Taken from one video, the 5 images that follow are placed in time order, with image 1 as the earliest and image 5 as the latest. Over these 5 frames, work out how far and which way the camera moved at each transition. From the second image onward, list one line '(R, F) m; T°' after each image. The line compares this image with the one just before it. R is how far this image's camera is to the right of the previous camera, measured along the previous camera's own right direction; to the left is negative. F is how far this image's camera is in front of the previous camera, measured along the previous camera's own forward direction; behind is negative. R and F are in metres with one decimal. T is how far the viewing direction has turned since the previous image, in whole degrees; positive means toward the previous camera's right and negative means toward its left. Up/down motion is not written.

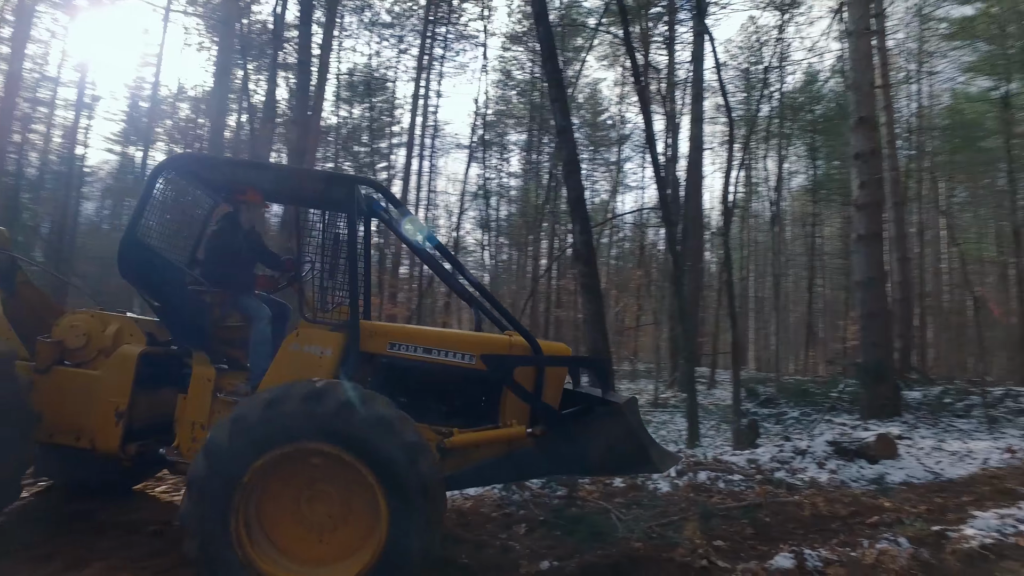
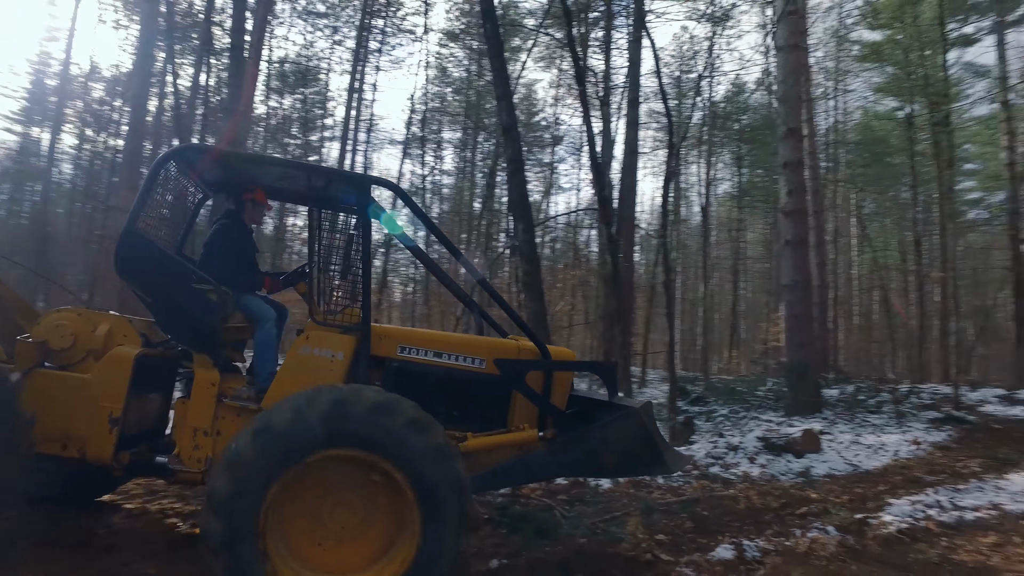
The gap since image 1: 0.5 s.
(-0.1, 0.0) m; +6°
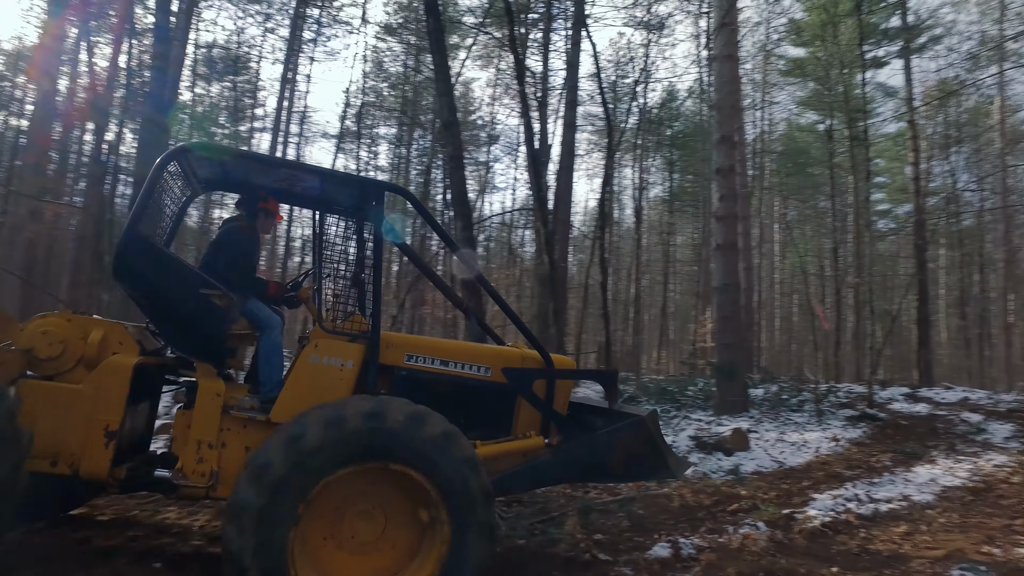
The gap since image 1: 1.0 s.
(-0.1, +0.1) m; +6°
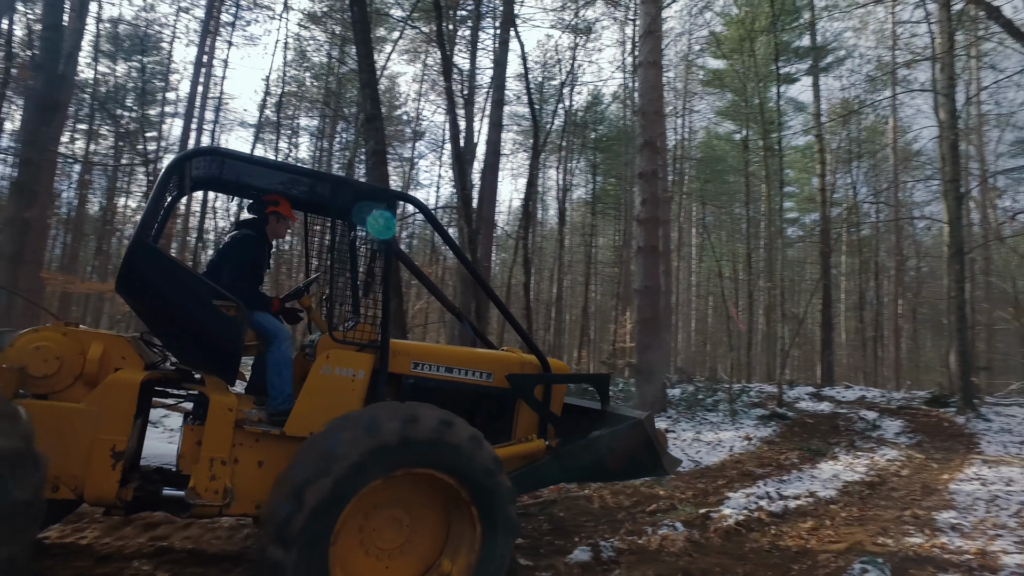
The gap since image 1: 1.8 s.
(0.0, +0.1) m; +7°
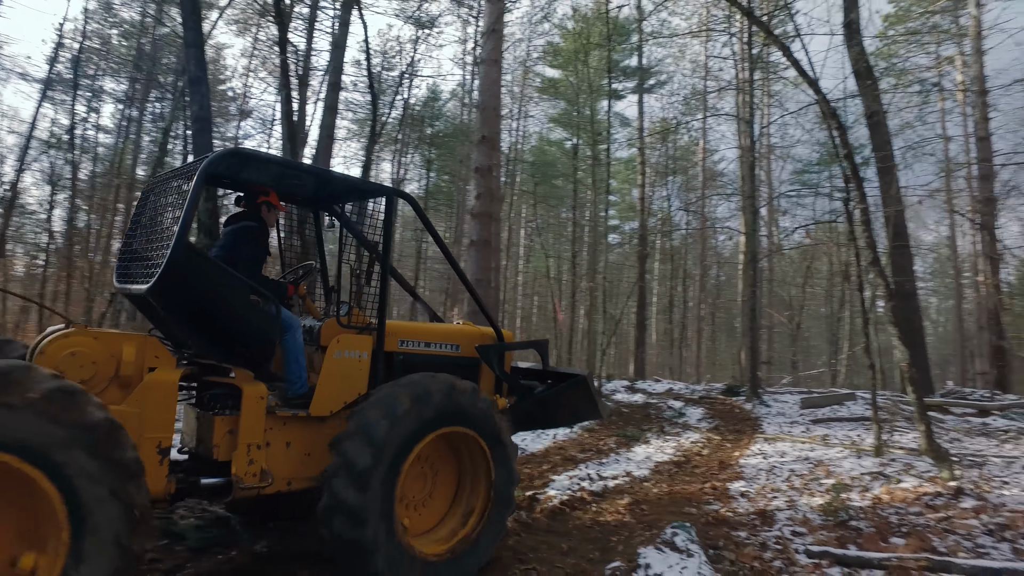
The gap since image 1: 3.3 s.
(0.0, +0.1) m; +14°
